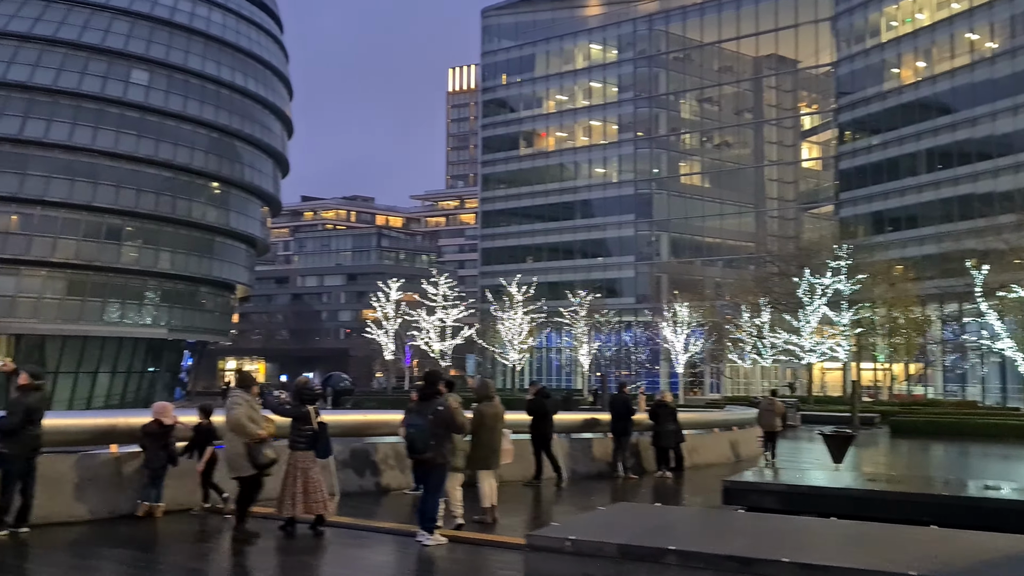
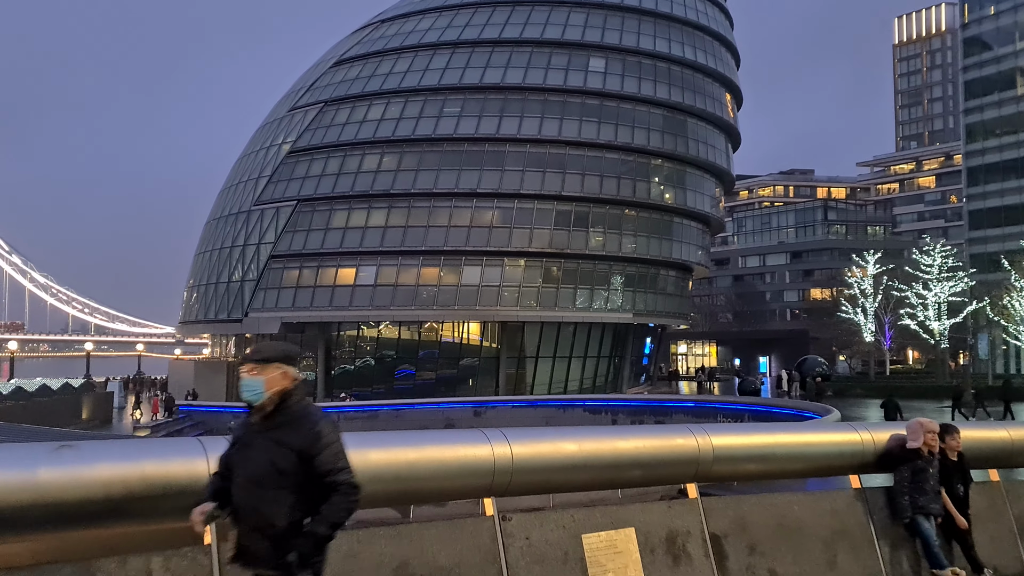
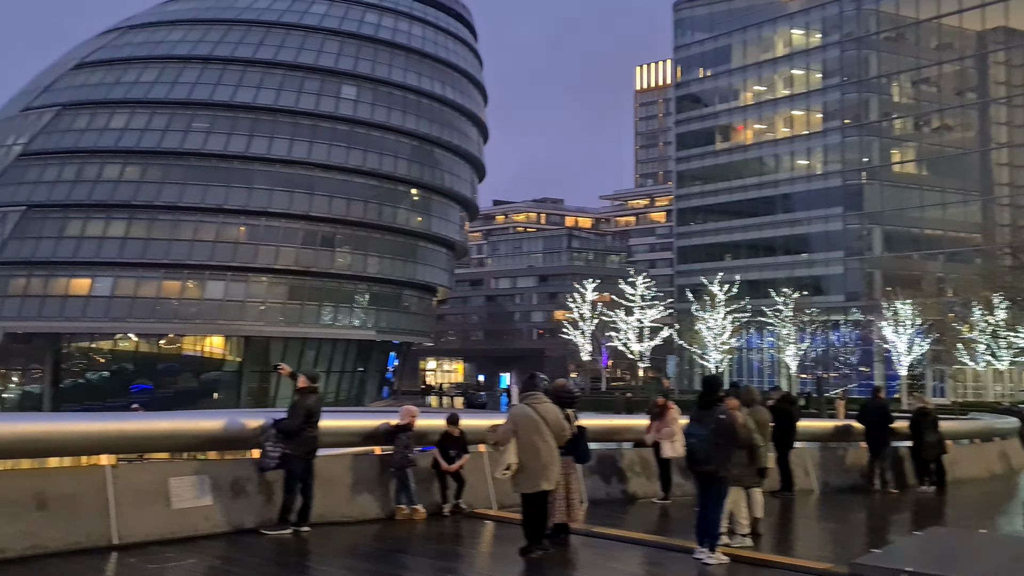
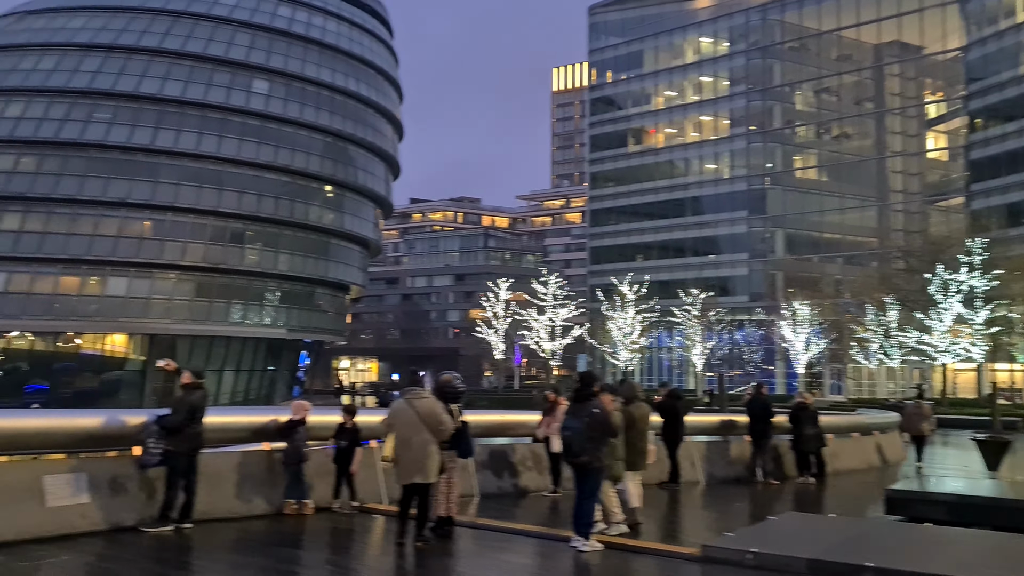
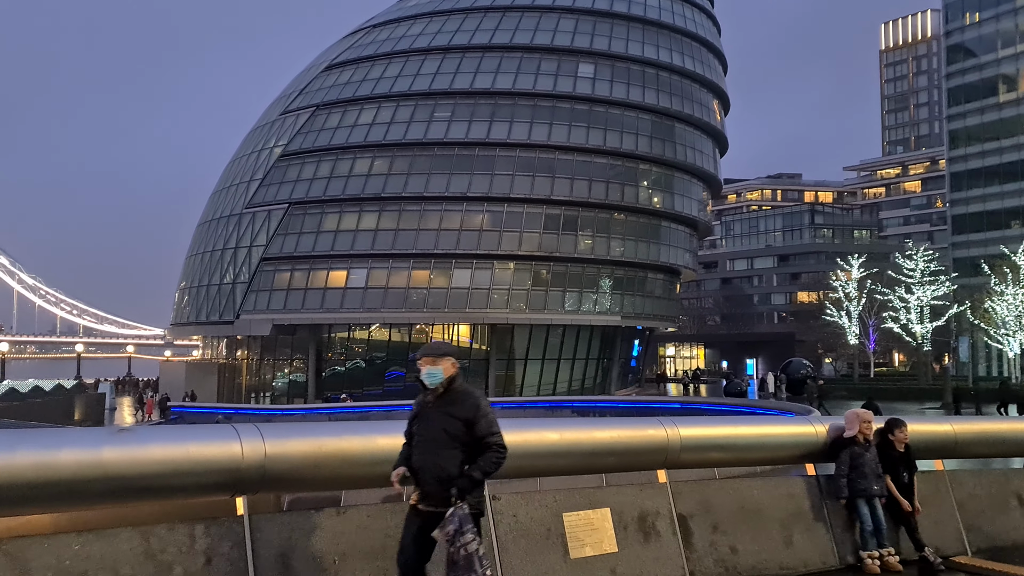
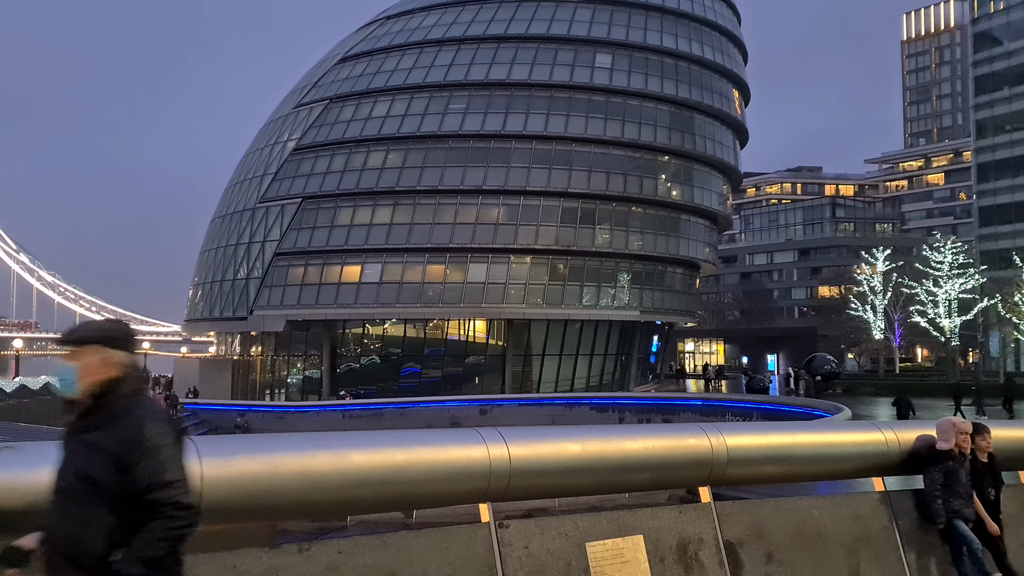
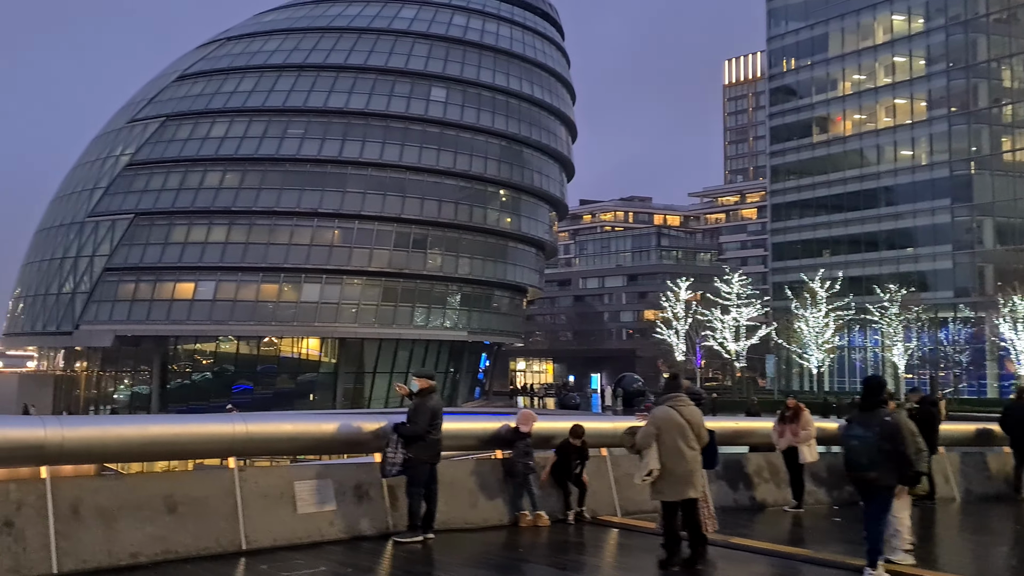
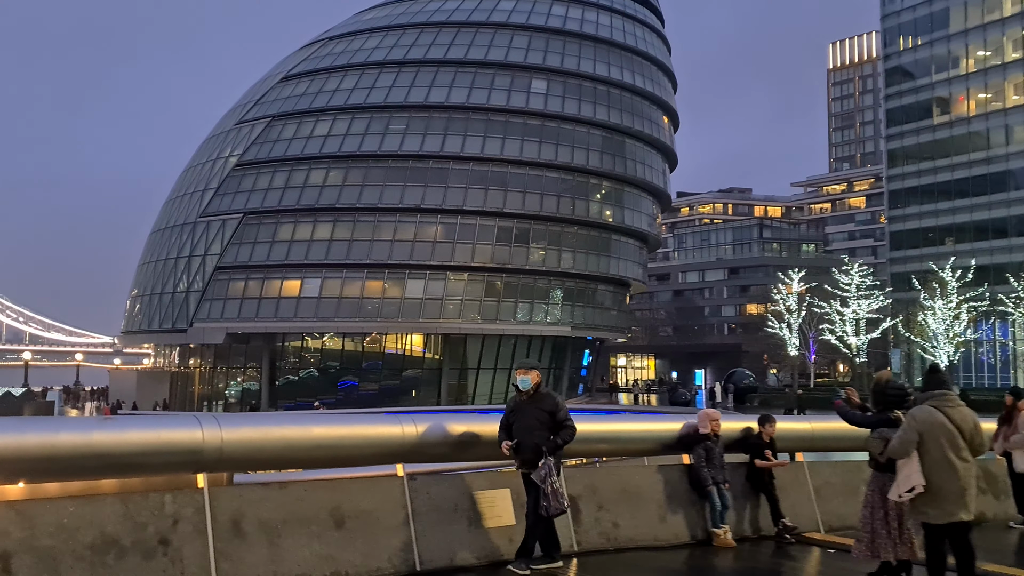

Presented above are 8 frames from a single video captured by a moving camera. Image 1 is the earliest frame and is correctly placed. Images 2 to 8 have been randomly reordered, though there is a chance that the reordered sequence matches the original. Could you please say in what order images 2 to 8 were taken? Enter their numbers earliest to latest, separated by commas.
4, 3, 7, 8, 5, 2, 6
